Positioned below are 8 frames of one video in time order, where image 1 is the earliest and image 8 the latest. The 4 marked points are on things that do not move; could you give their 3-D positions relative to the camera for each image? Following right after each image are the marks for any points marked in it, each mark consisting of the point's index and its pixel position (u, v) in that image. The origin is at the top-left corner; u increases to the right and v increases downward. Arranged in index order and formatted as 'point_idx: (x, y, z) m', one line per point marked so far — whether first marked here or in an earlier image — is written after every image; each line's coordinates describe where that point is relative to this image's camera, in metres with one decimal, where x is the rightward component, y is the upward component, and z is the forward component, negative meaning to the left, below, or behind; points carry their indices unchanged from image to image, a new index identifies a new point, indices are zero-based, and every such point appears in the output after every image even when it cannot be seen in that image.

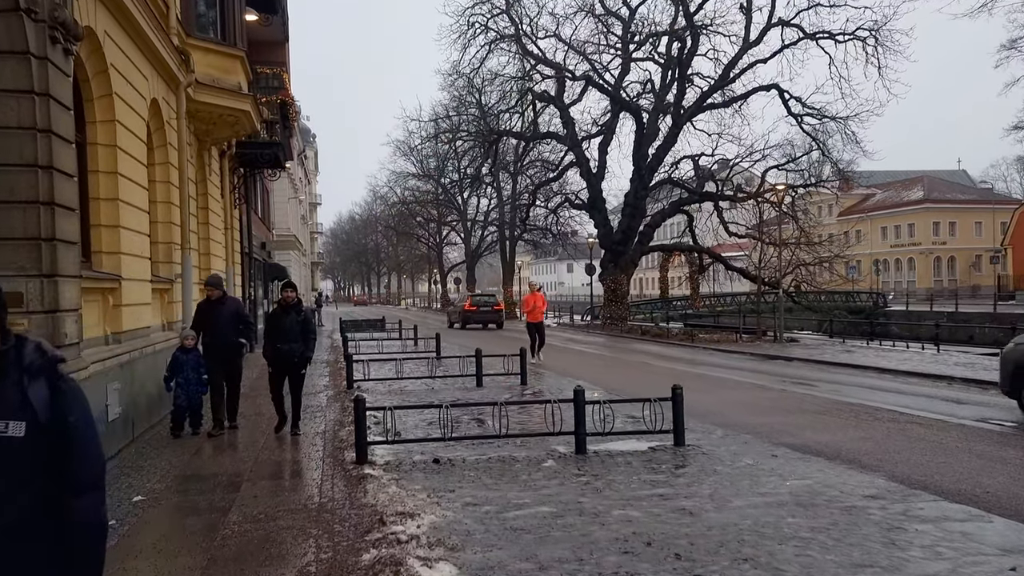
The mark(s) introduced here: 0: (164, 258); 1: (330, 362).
0: (-5.8, +0.5, +12.1) m
1: (-4.7, -1.9, +19.0) m
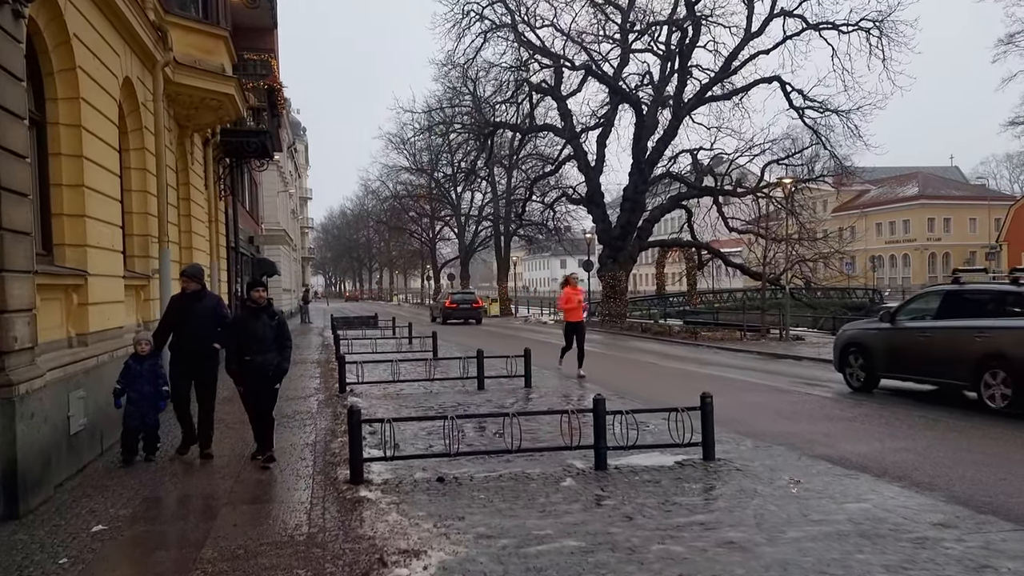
0: (-5.7, +0.6, +11.2) m
1: (-4.7, -1.8, +18.1) m
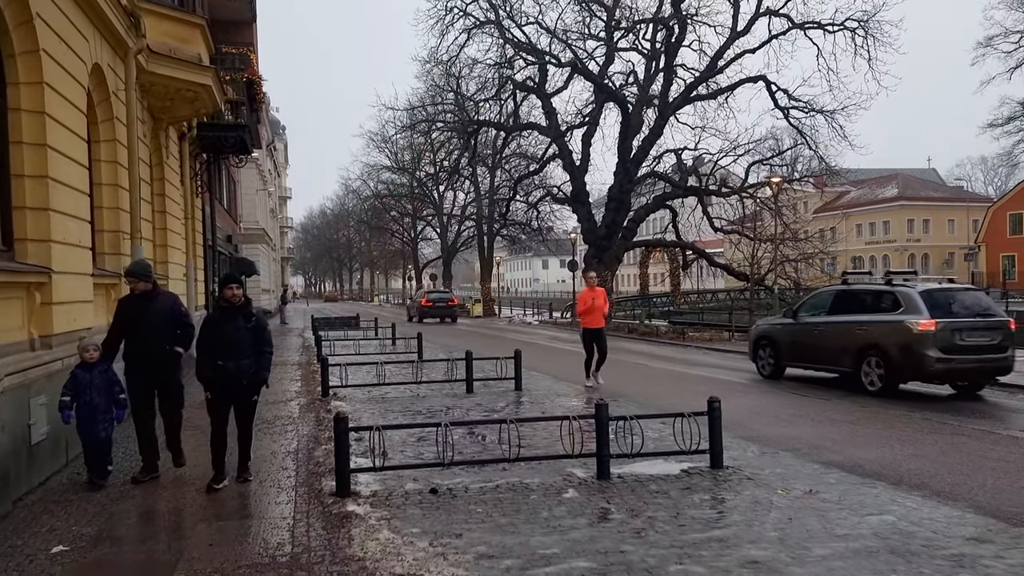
0: (-5.8, +0.6, +10.6) m
1: (-5.0, -1.8, +17.6) m
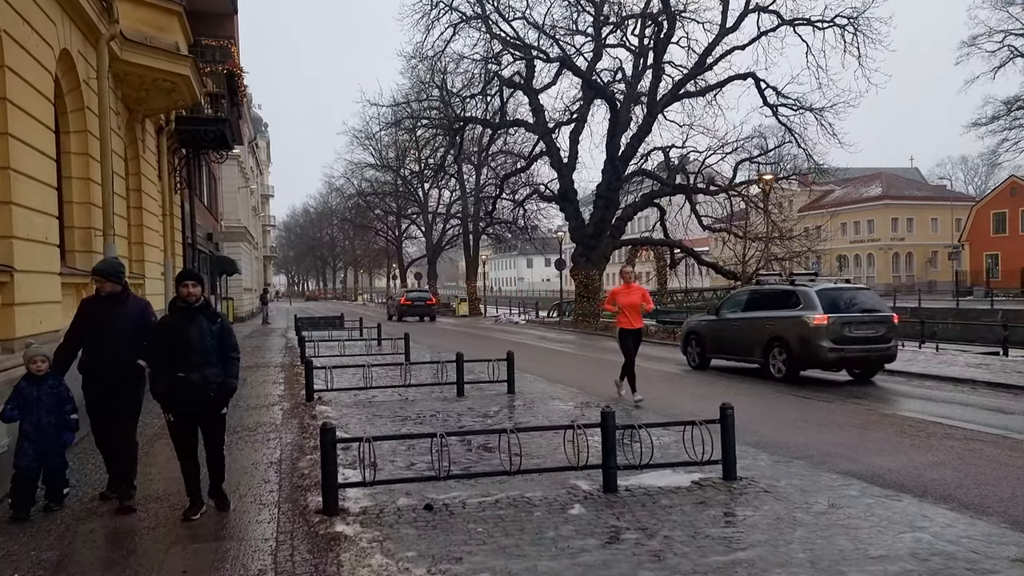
0: (-5.9, +0.6, +10.0) m
1: (-5.2, -1.8, +17.0) m
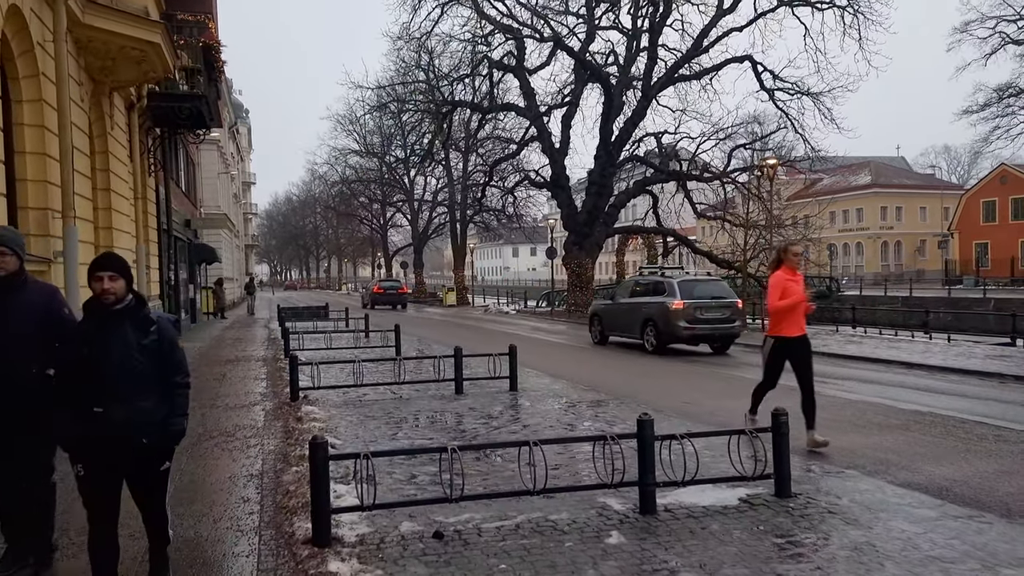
0: (-5.8, +0.7, +9.0) m
1: (-5.3, -1.6, +16.0) m
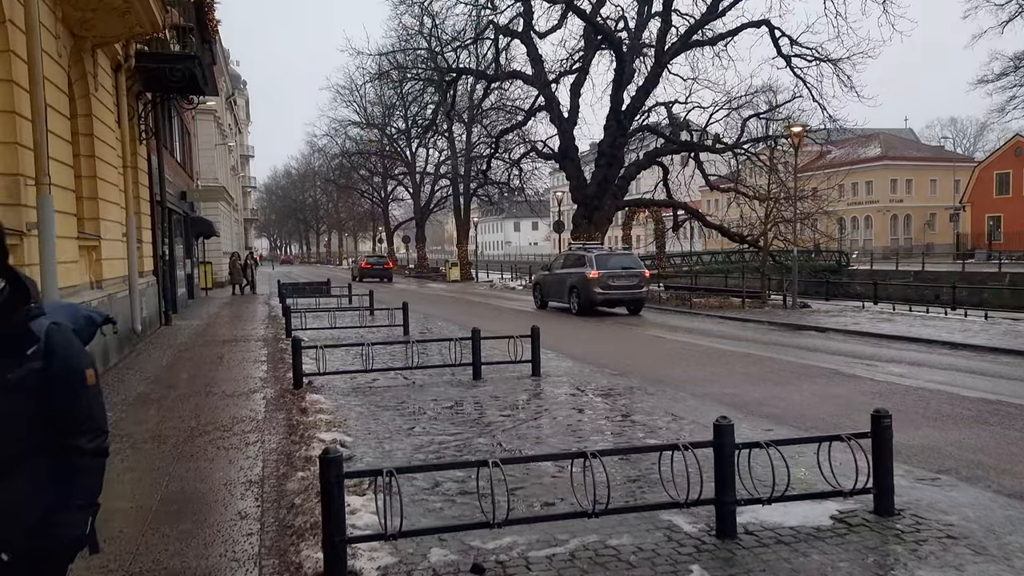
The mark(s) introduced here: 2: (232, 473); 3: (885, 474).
0: (-5.5, +1.0, +8.0) m
1: (-5.0, -1.1, +15.1) m
2: (-2.3, -1.5, +6.1) m
3: (+2.4, -1.2, +4.7) m
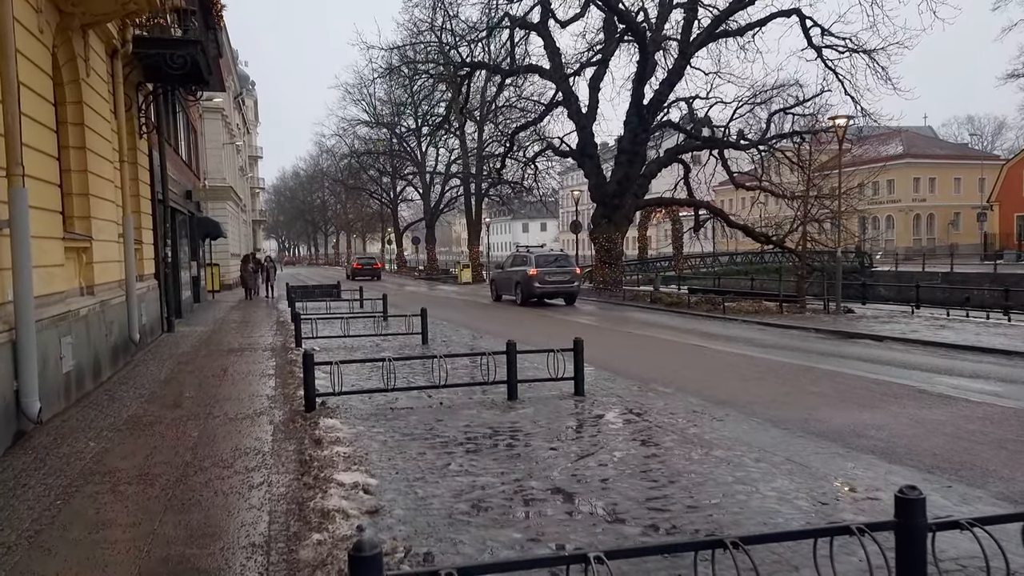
0: (-5.0, +0.9, +6.8) m
1: (-4.4, -1.2, +13.9) m
2: (-1.8, -1.6, +4.9) m
3: (+2.8, -1.2, +3.4) m
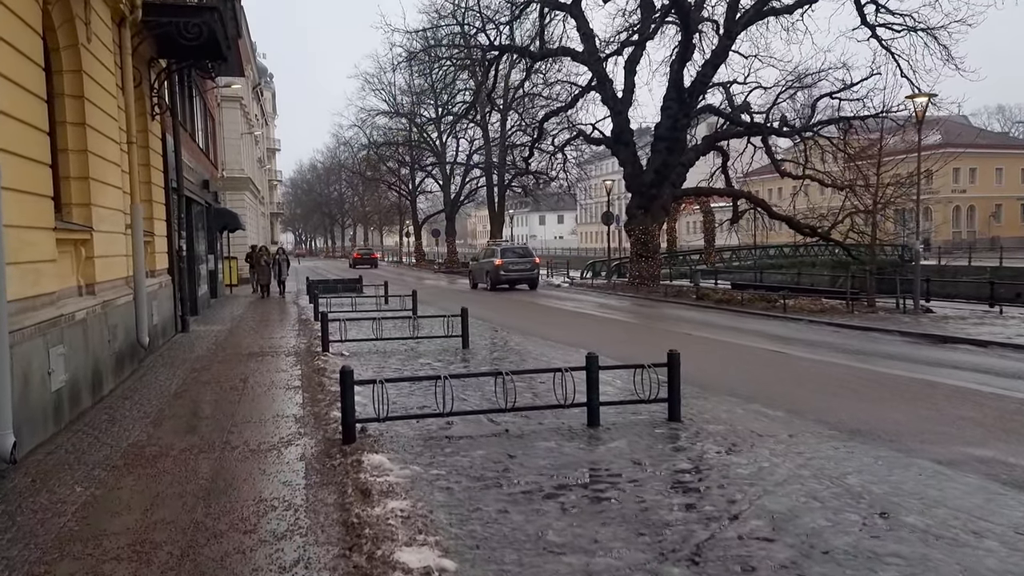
0: (-4.3, +0.9, +5.3) m
1: (-3.5, -1.1, +12.4) m
2: (-1.1, -1.6, +3.4) m
3: (+3.5, -1.3, +1.7) m
